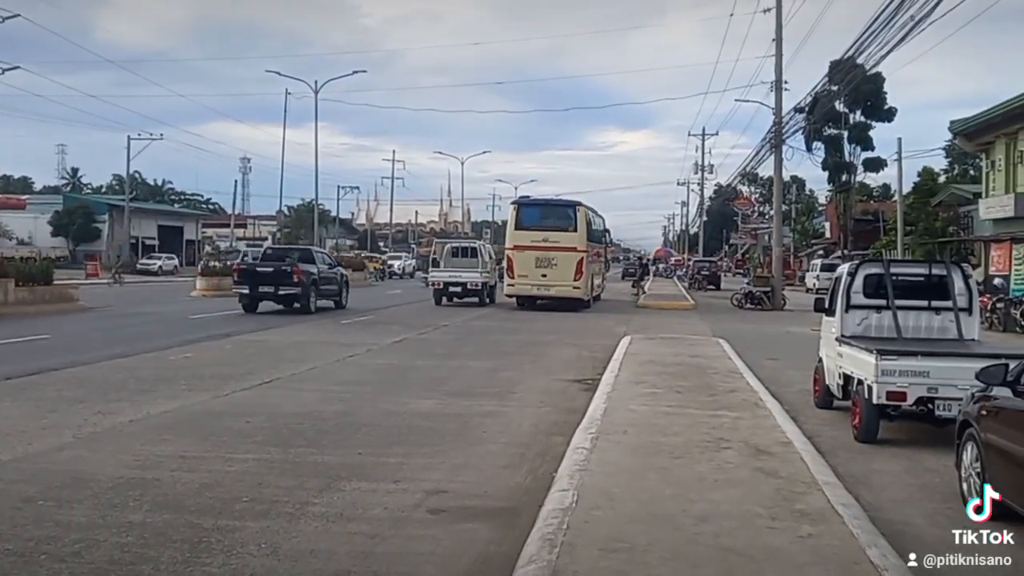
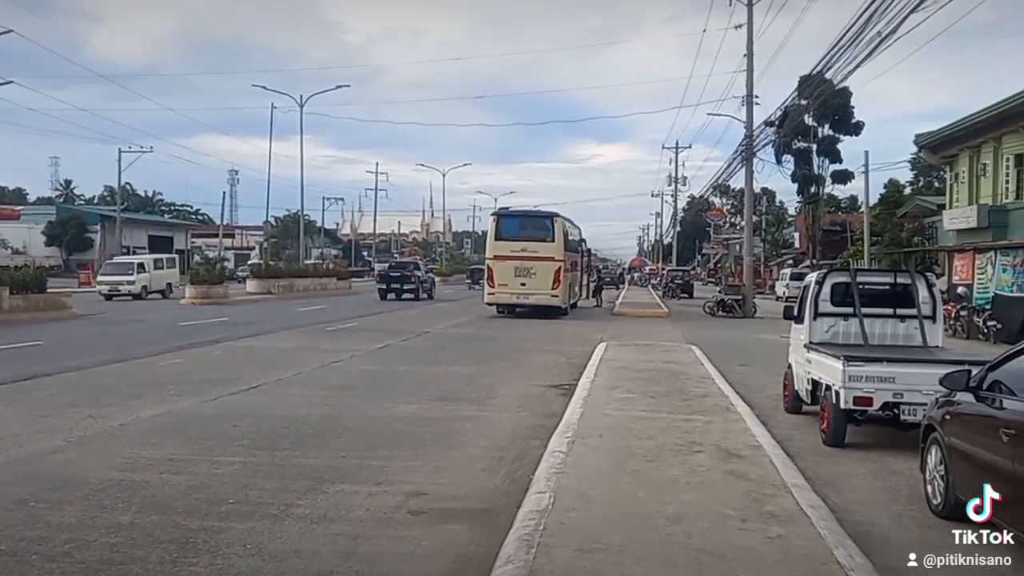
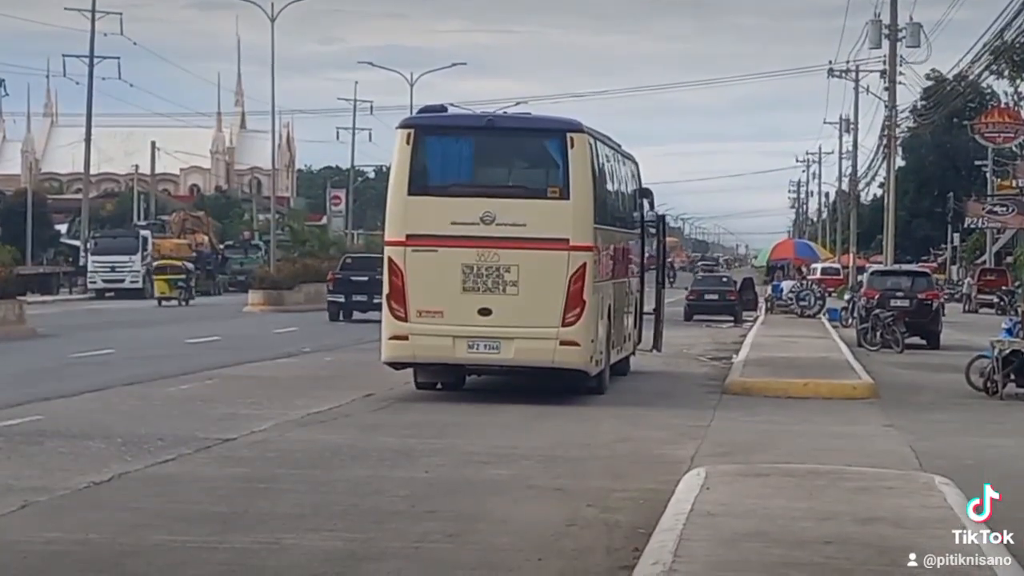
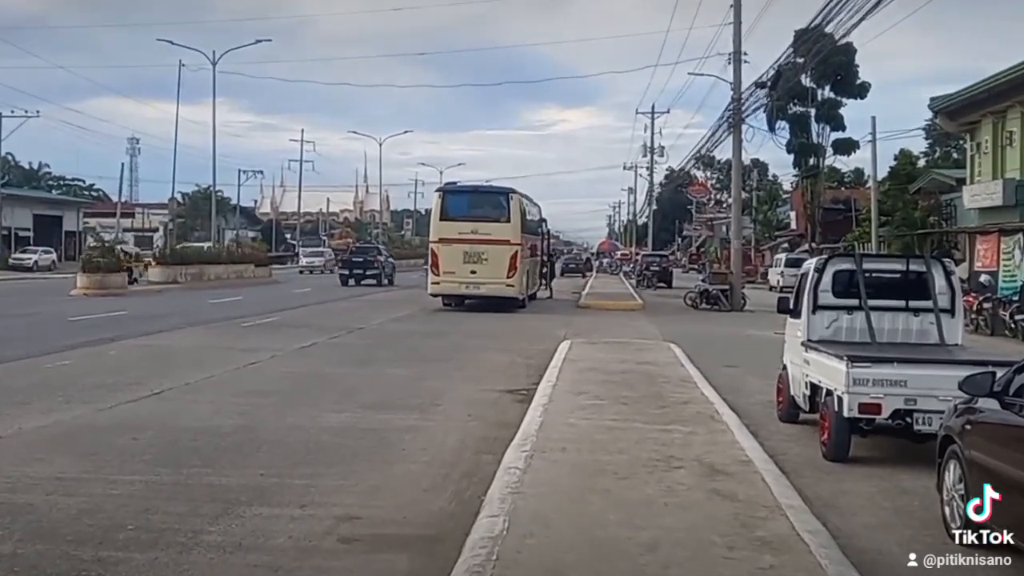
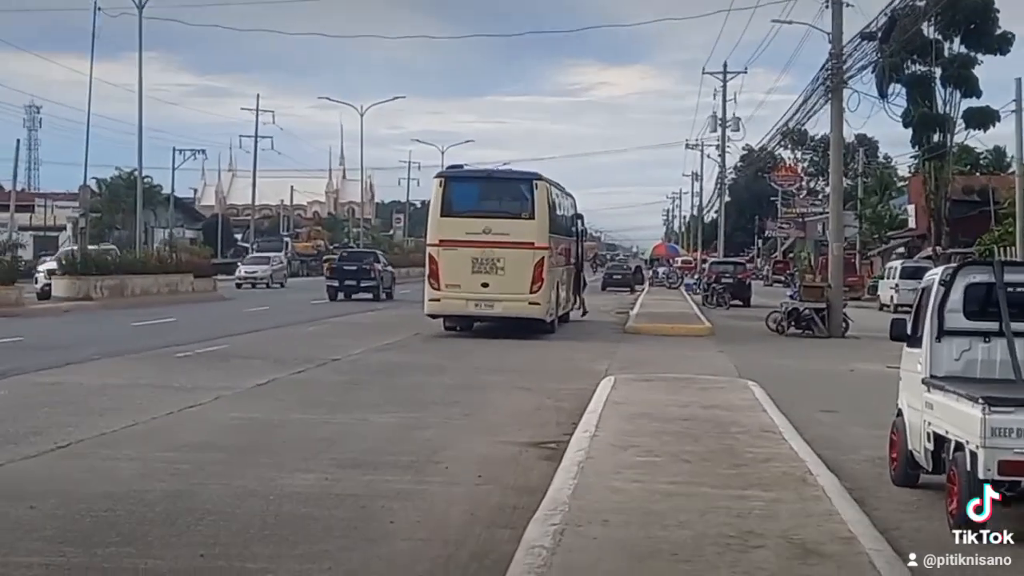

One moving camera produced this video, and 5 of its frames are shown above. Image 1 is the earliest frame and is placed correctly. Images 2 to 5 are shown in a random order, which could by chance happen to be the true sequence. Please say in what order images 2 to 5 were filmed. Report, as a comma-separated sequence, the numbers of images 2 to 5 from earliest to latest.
2, 4, 5, 3
